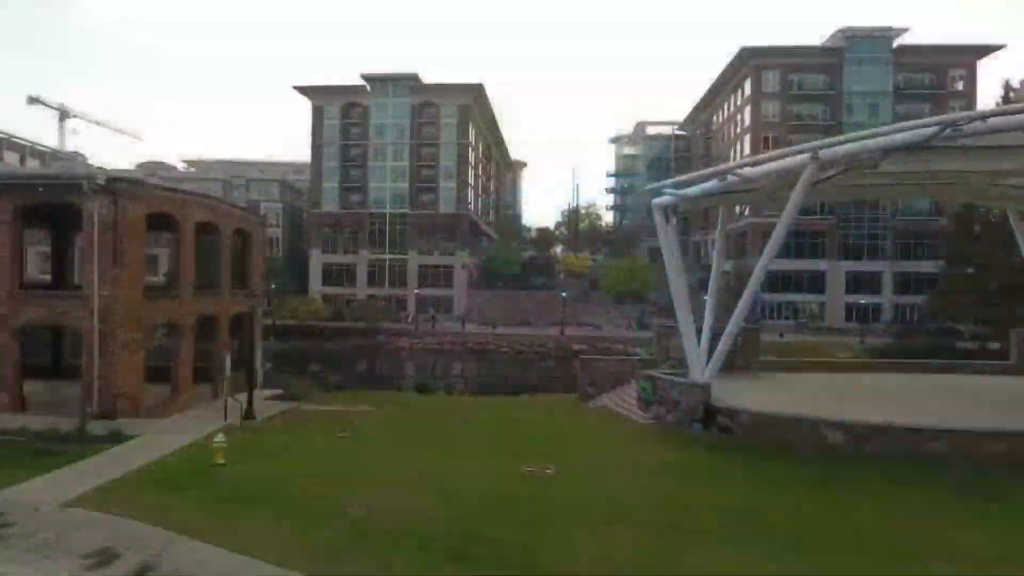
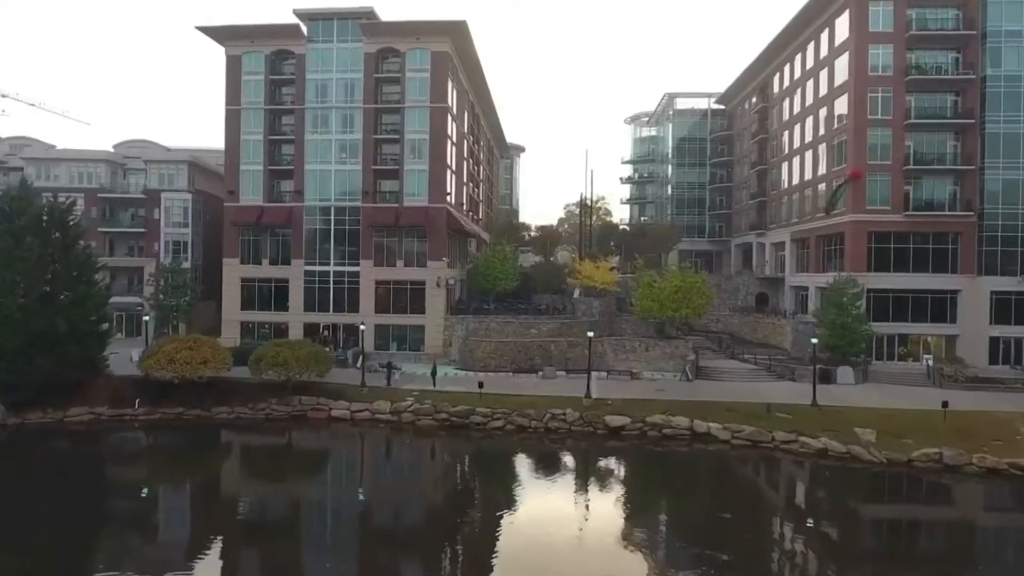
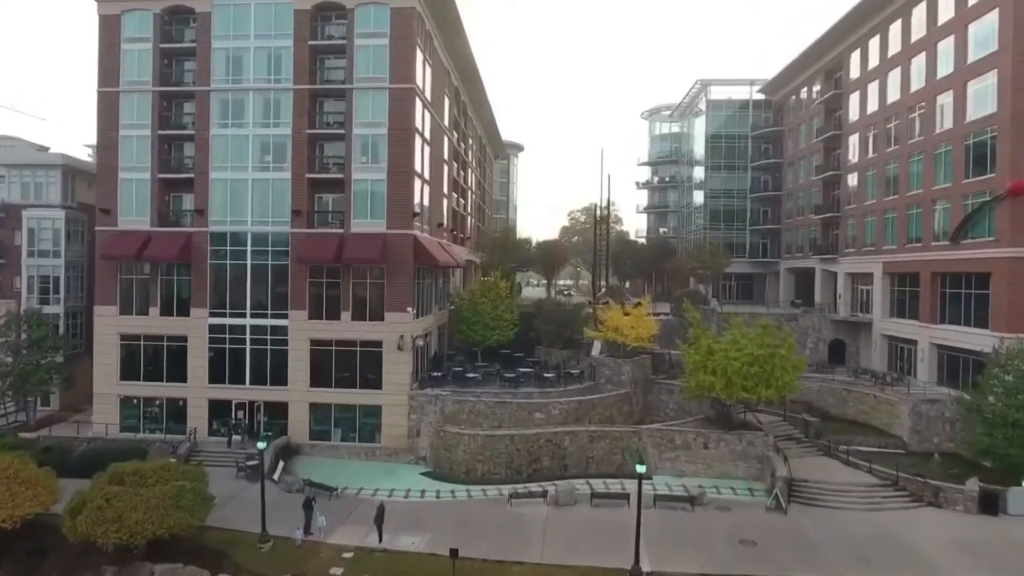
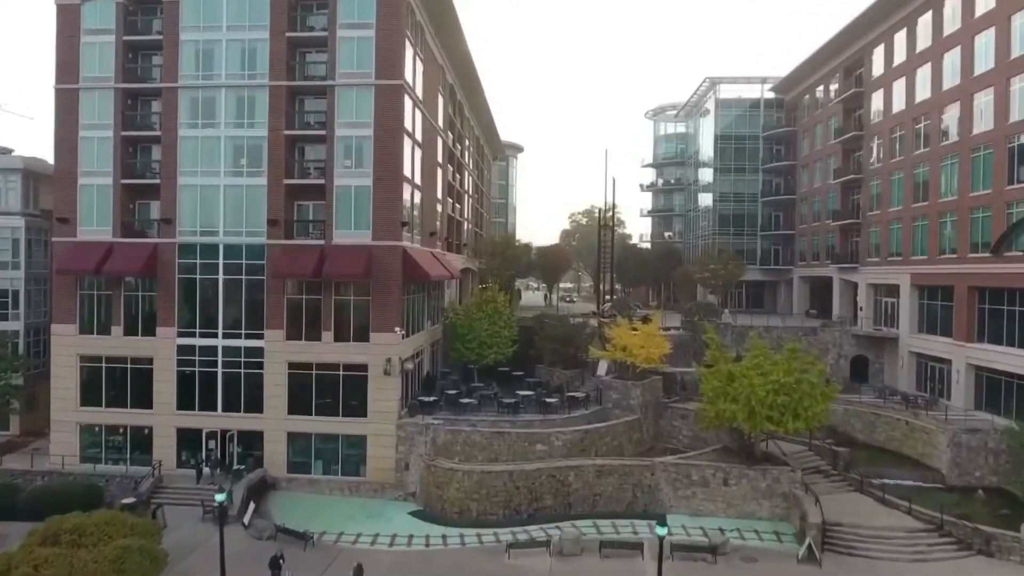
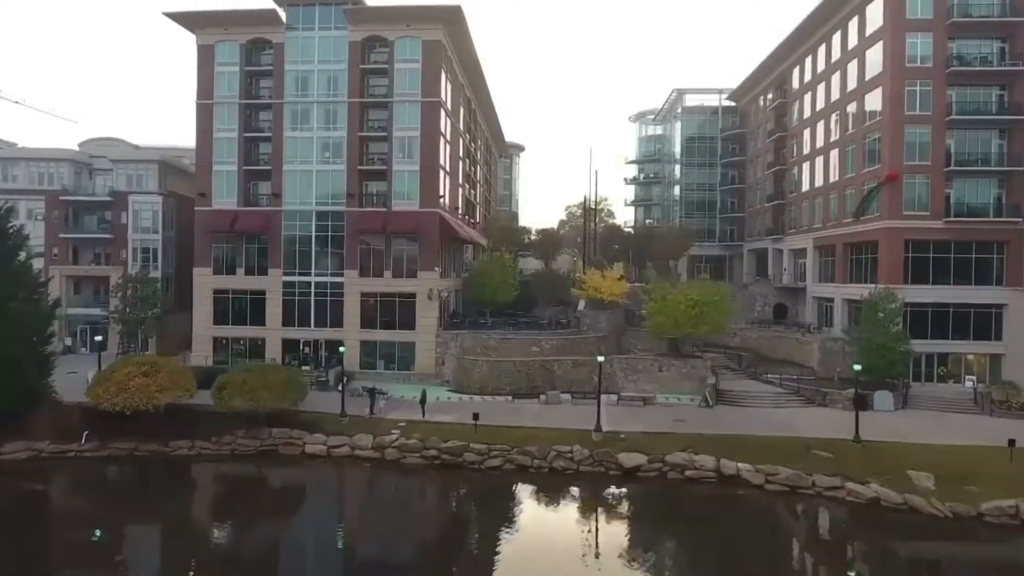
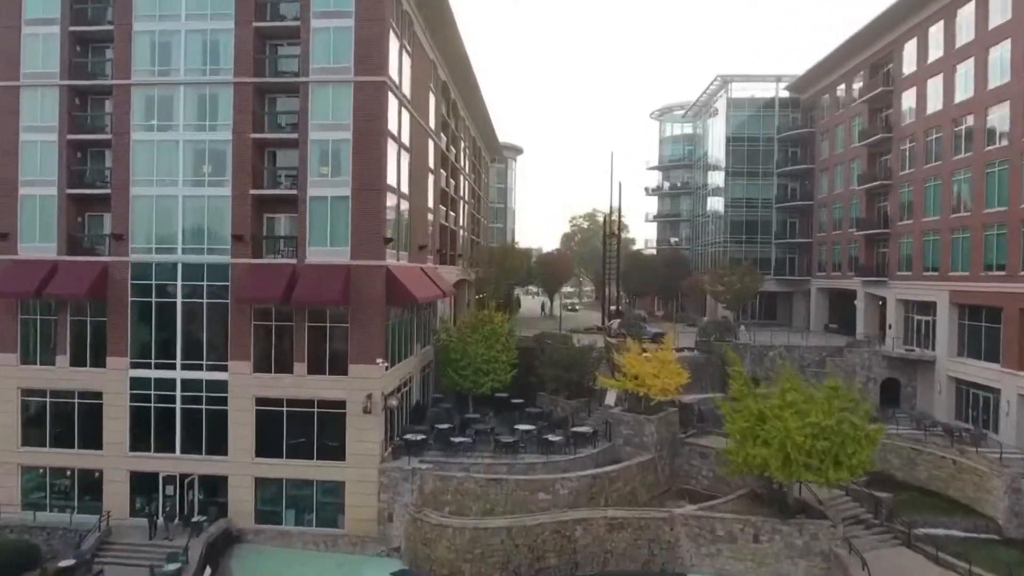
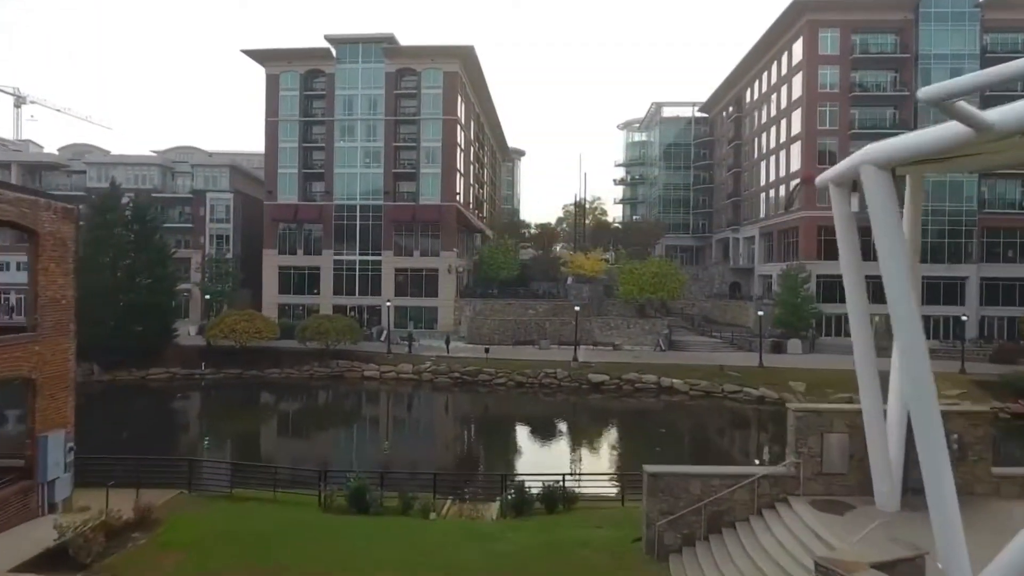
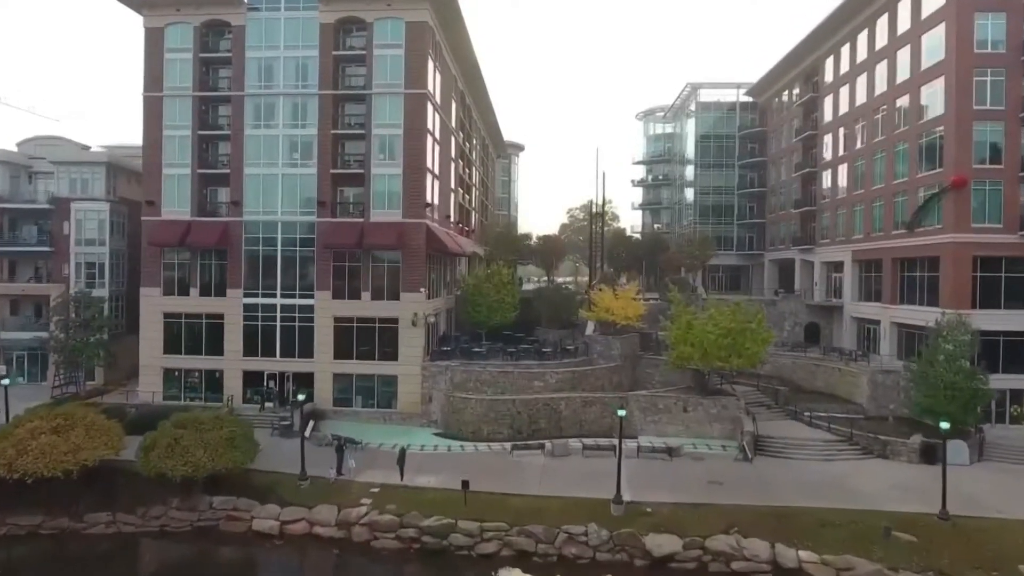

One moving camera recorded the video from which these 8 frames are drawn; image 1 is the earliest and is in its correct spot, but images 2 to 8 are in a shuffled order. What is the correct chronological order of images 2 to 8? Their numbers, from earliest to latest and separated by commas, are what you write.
7, 2, 5, 8, 3, 4, 6
